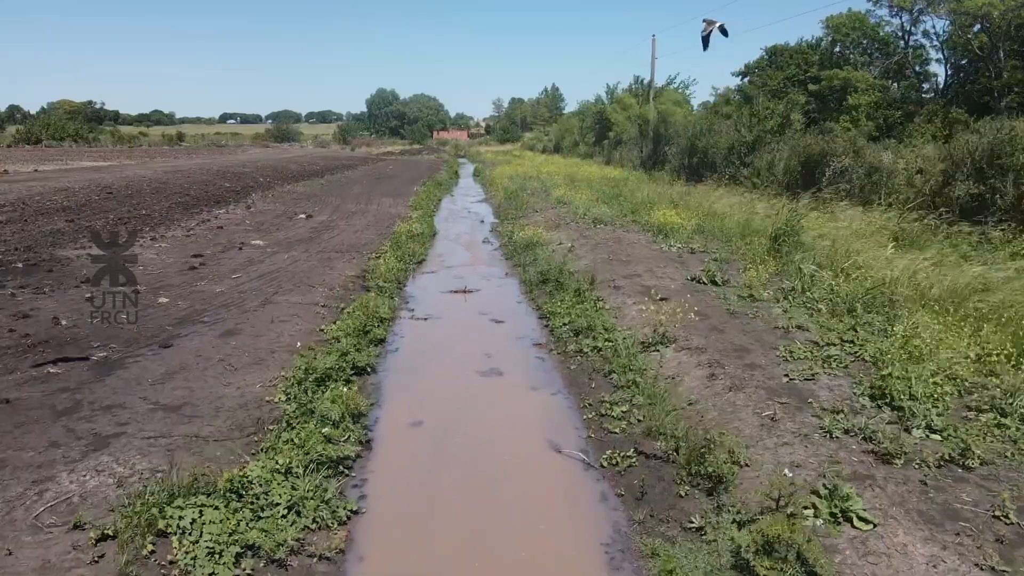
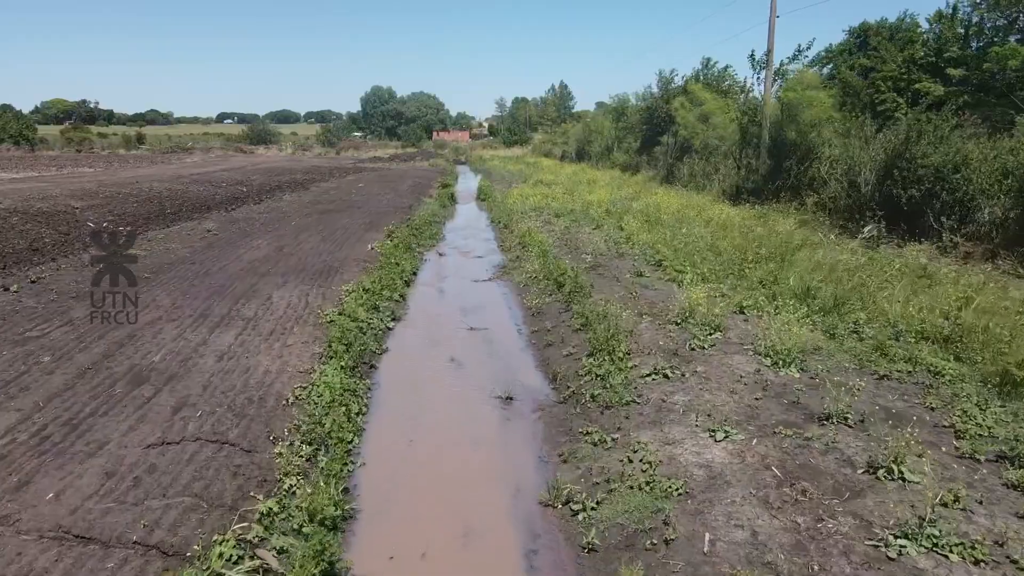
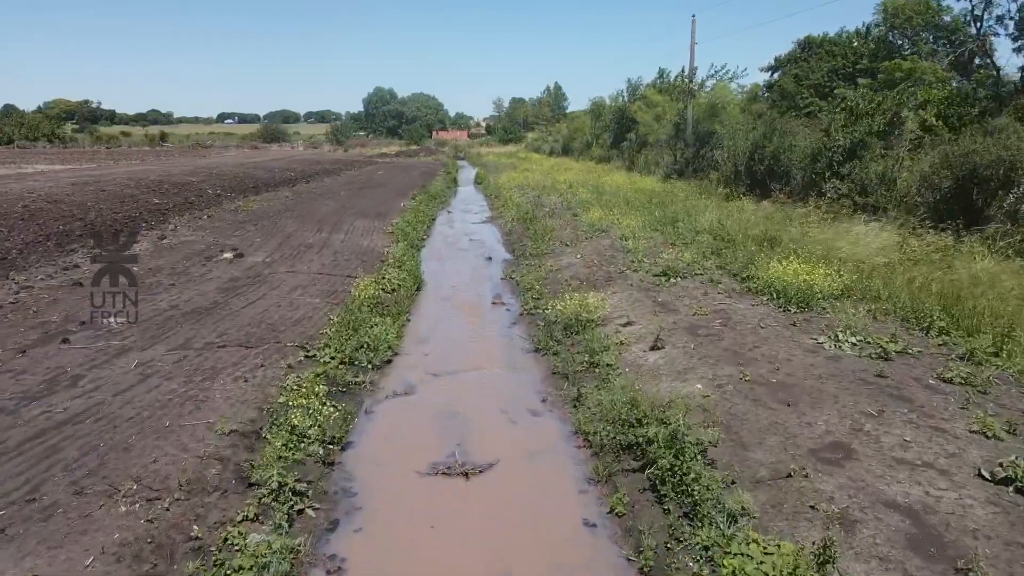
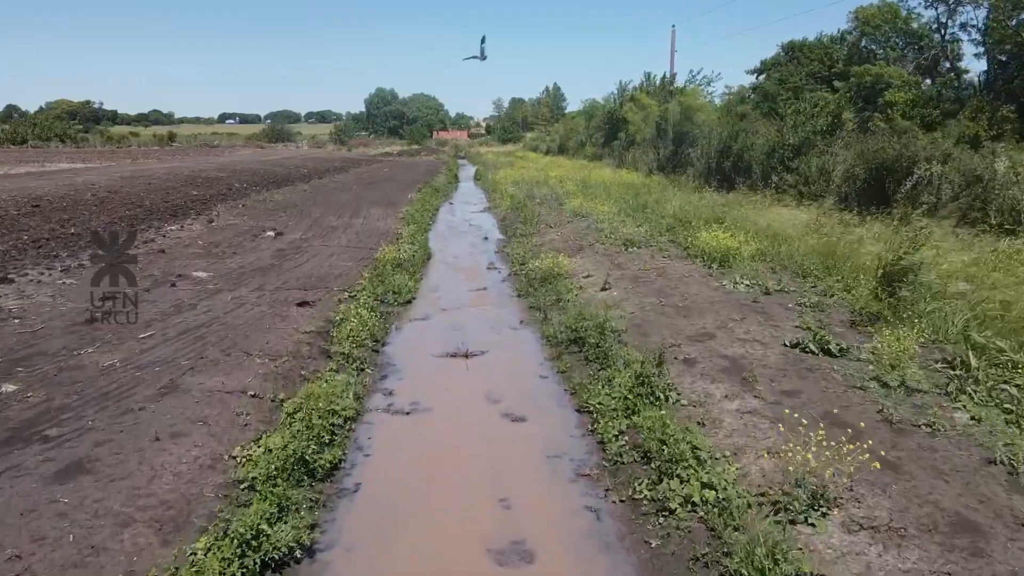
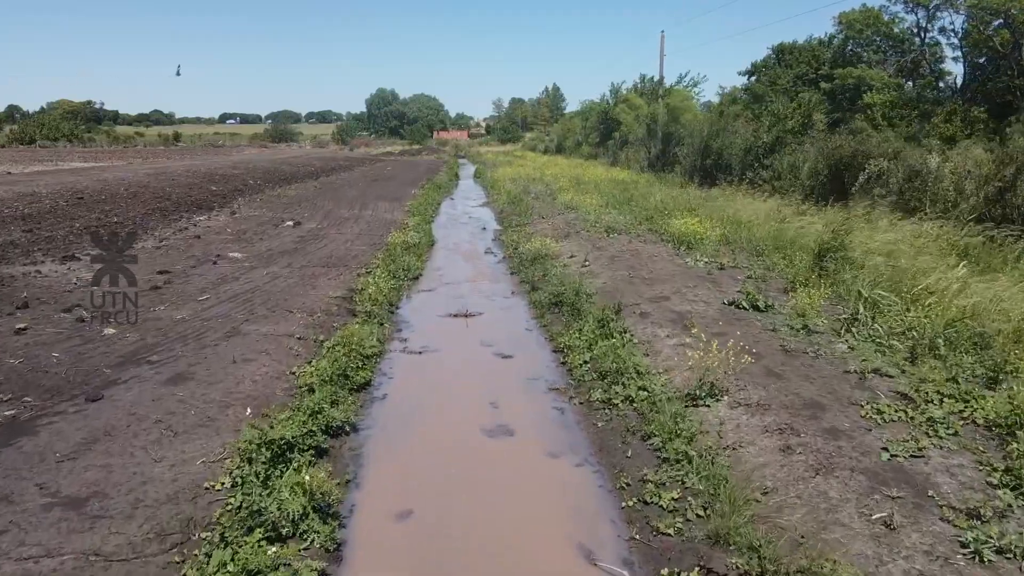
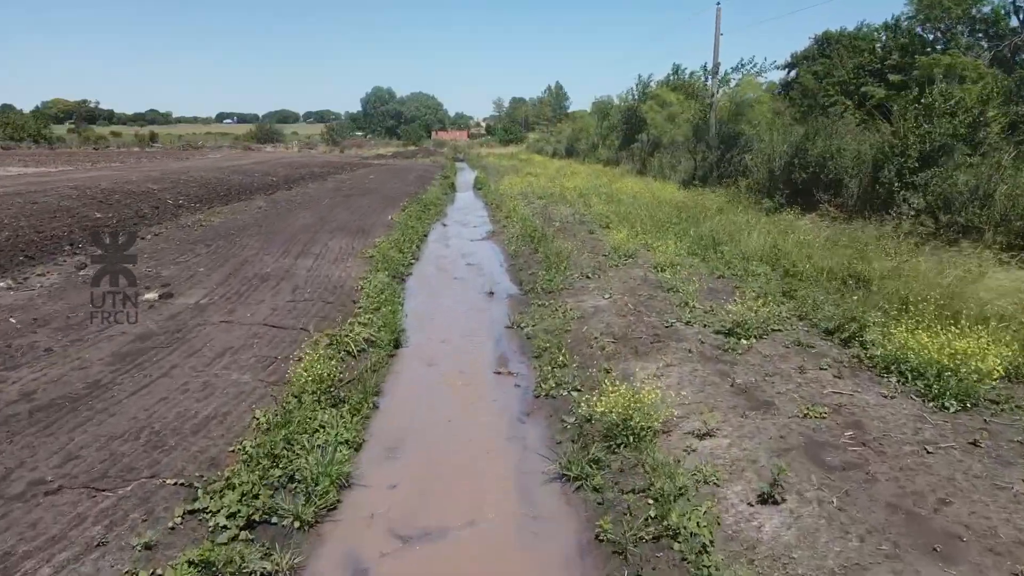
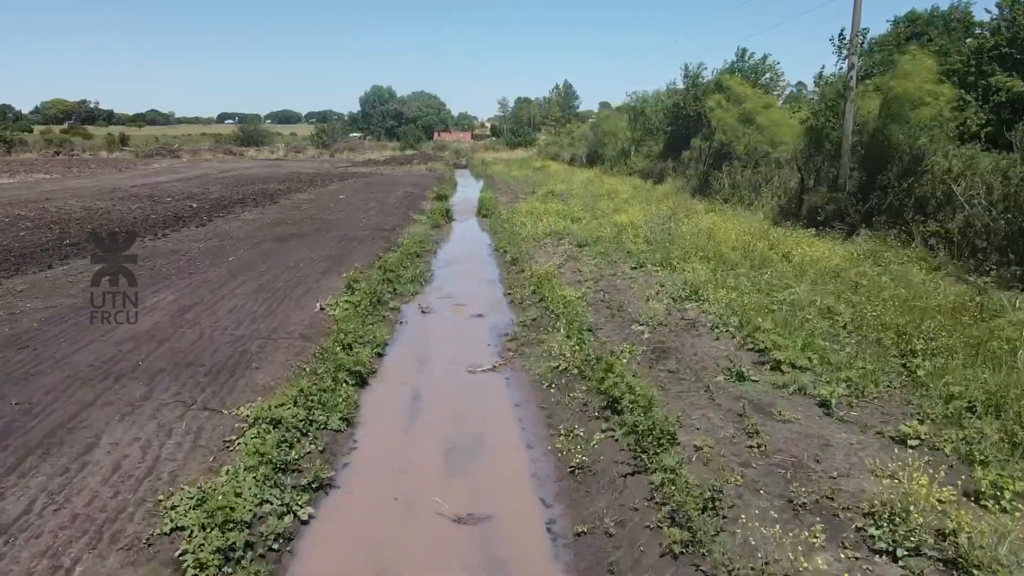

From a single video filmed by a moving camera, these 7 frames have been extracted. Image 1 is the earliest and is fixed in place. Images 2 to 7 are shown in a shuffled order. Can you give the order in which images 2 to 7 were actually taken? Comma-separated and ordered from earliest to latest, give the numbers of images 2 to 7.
5, 4, 3, 6, 2, 7
